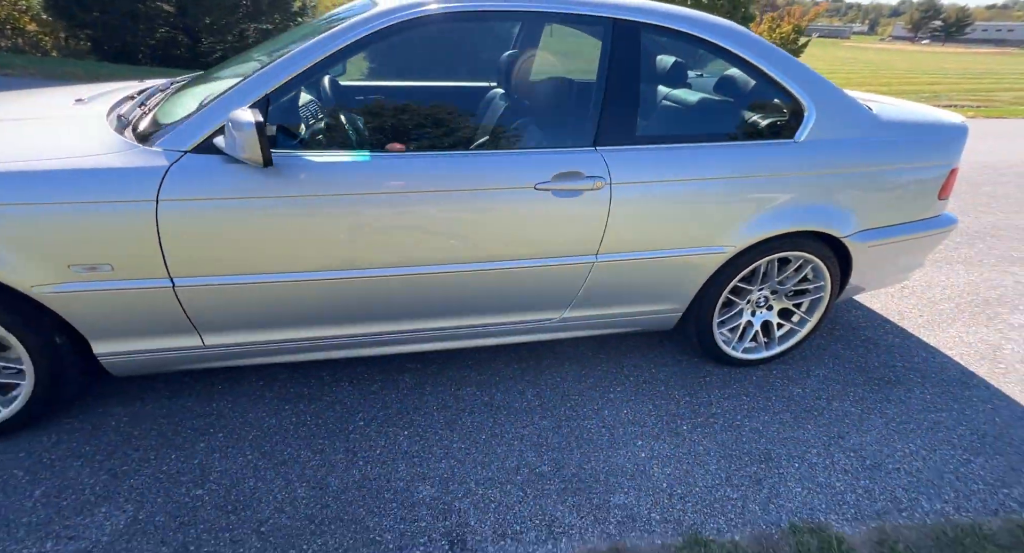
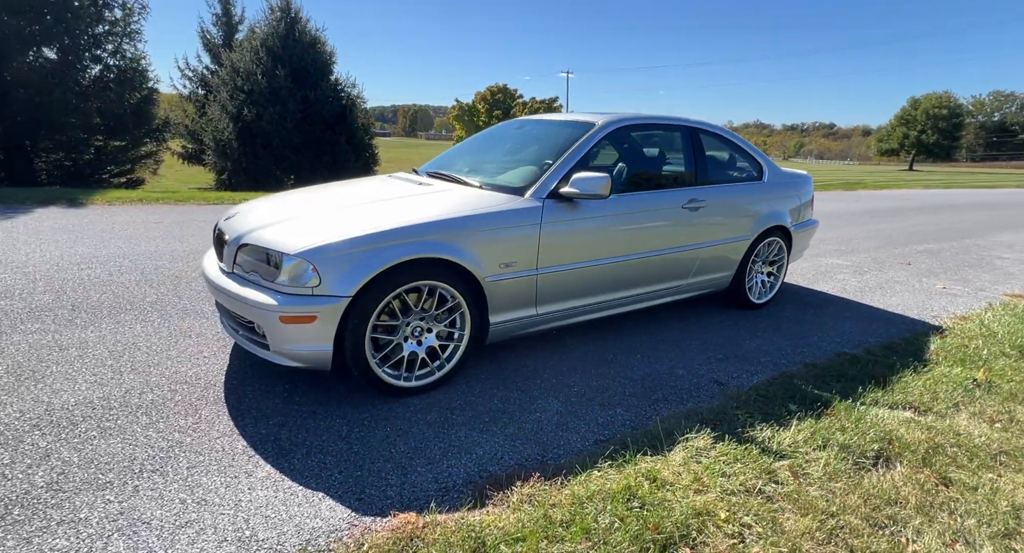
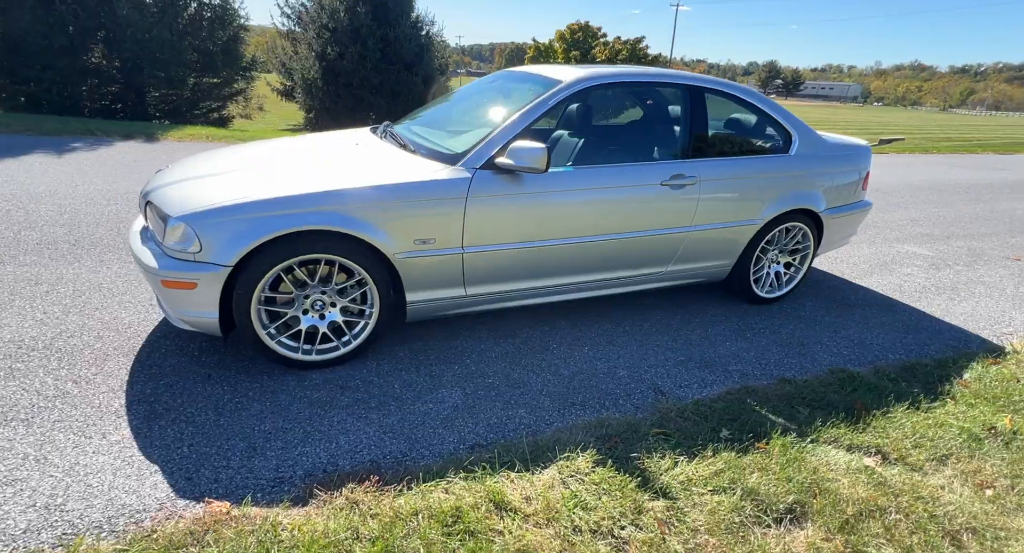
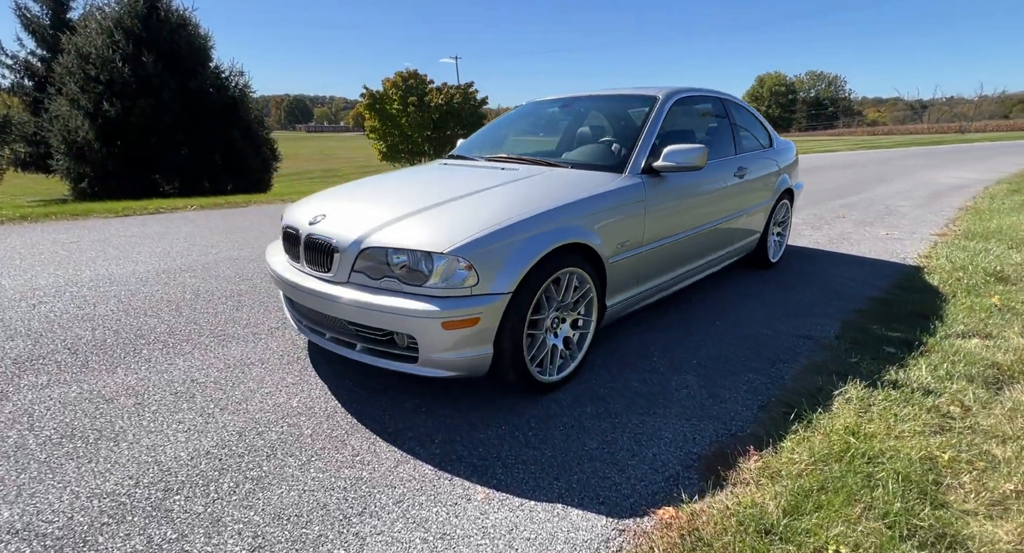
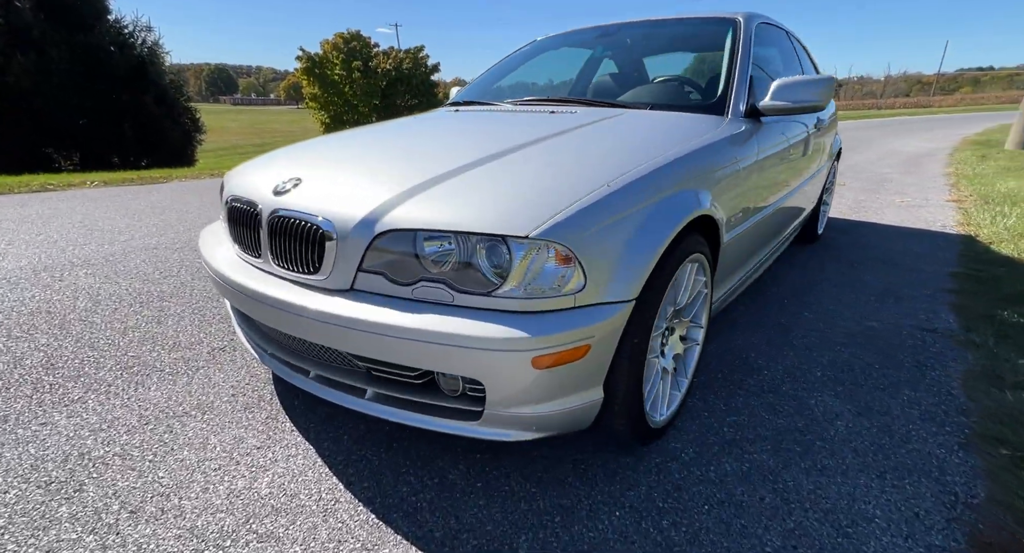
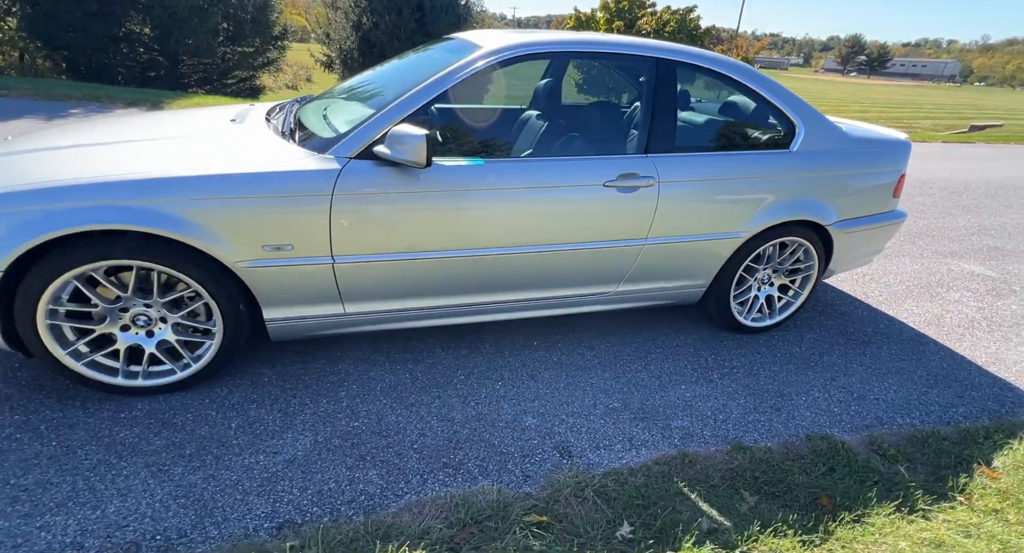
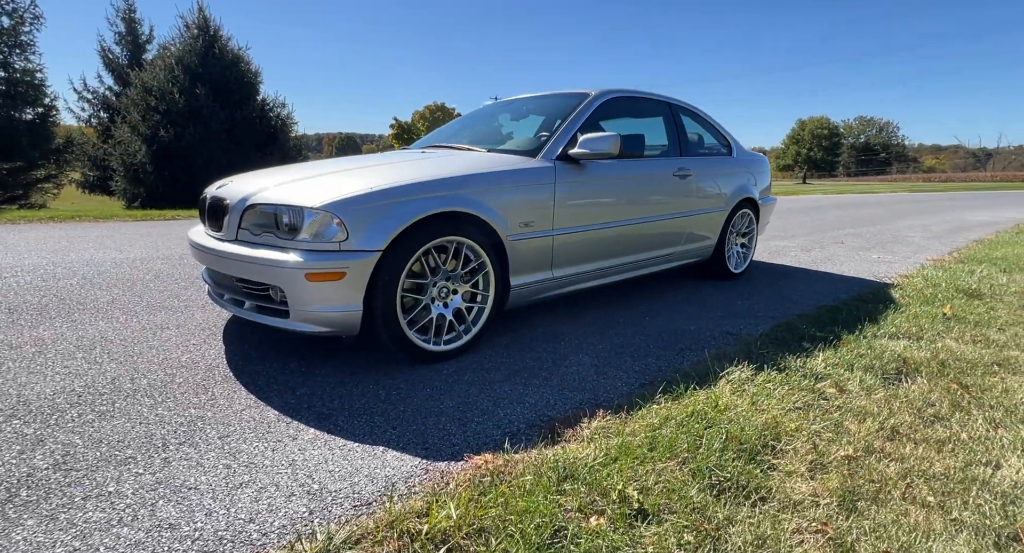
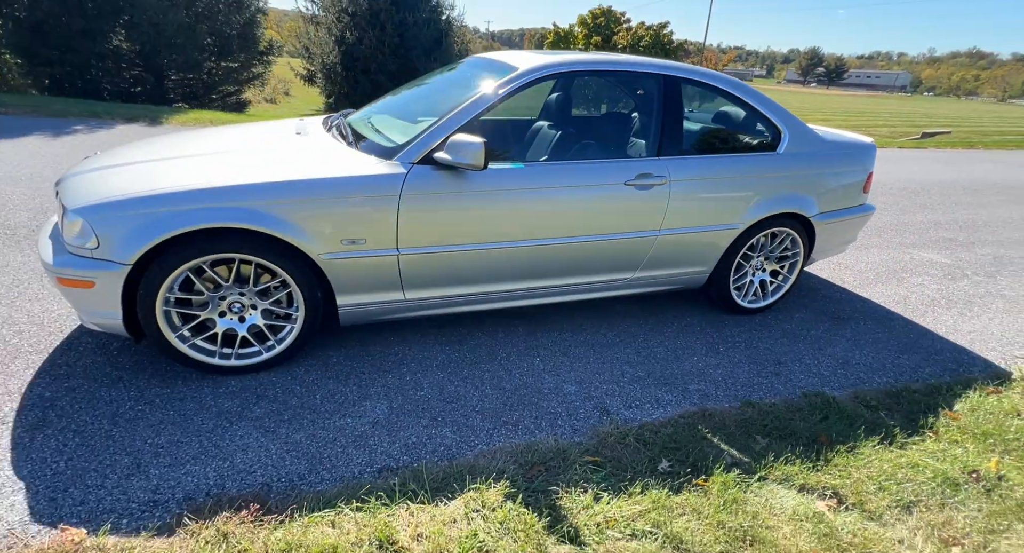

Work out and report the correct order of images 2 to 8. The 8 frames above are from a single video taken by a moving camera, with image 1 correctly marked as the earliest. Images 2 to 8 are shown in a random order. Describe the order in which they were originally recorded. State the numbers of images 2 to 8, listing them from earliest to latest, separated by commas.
6, 8, 3, 2, 7, 4, 5
